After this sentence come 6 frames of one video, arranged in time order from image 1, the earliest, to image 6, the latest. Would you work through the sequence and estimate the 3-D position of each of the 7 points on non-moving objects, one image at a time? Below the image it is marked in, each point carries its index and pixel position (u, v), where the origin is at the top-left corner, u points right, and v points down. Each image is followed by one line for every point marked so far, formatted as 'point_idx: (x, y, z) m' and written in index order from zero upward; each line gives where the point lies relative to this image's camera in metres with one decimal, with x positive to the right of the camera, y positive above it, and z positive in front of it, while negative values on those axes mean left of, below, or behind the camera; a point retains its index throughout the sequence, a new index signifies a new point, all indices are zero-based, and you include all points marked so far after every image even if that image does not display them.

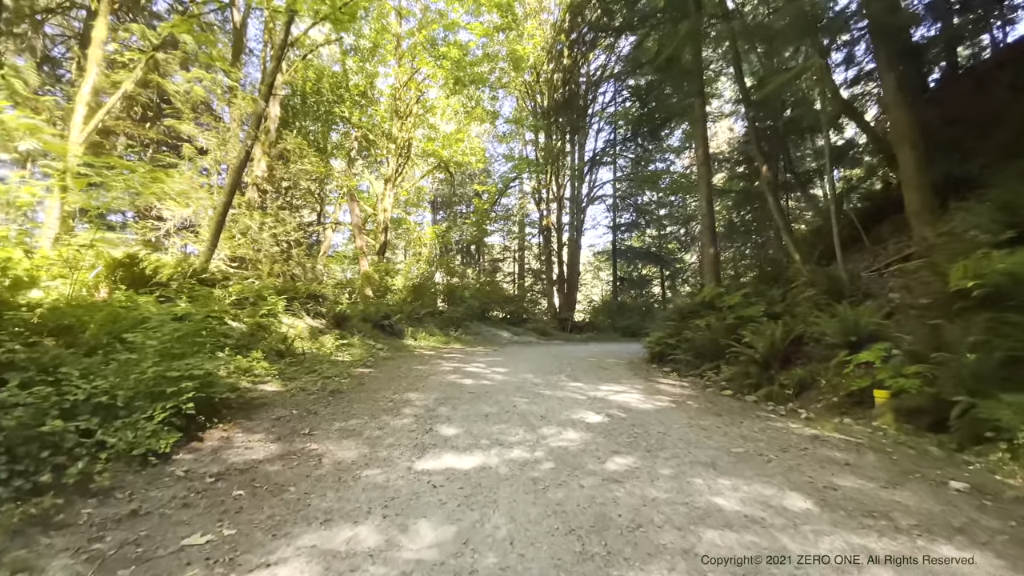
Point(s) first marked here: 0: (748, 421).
0: (+2.1, -1.2, +4.1) m
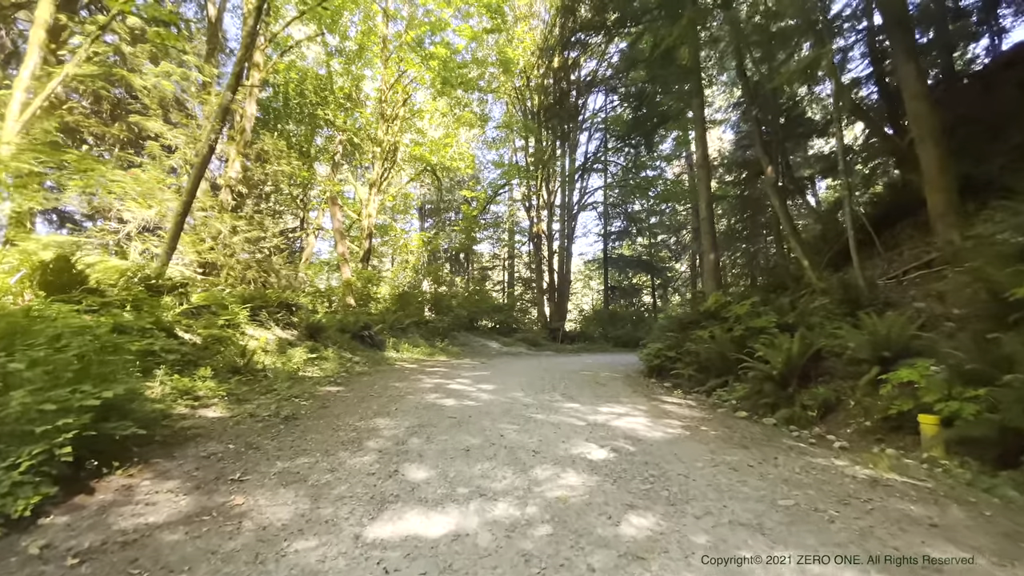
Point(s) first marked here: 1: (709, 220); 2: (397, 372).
0: (+2.0, -1.2, +3.4) m
1: (+4.1, +1.4, +9.8) m
2: (-2.0, -1.5, +8.4) m
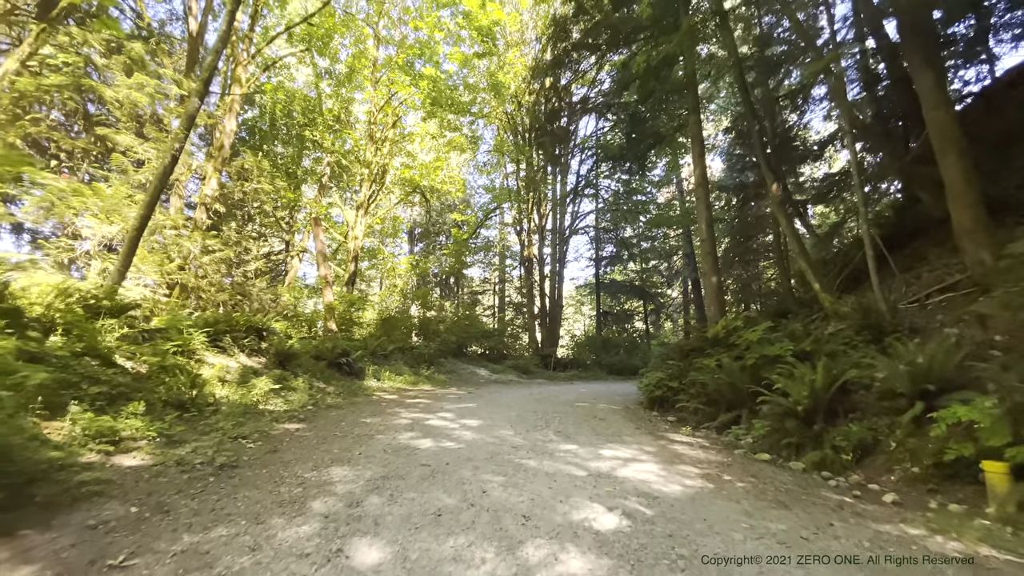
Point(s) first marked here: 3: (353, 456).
0: (+1.9, -1.3, +2.7) m
1: (+3.9, +0.9, +9.3) m
2: (-2.2, -1.9, +7.6) m
3: (-1.3, -1.4, +4.0) m
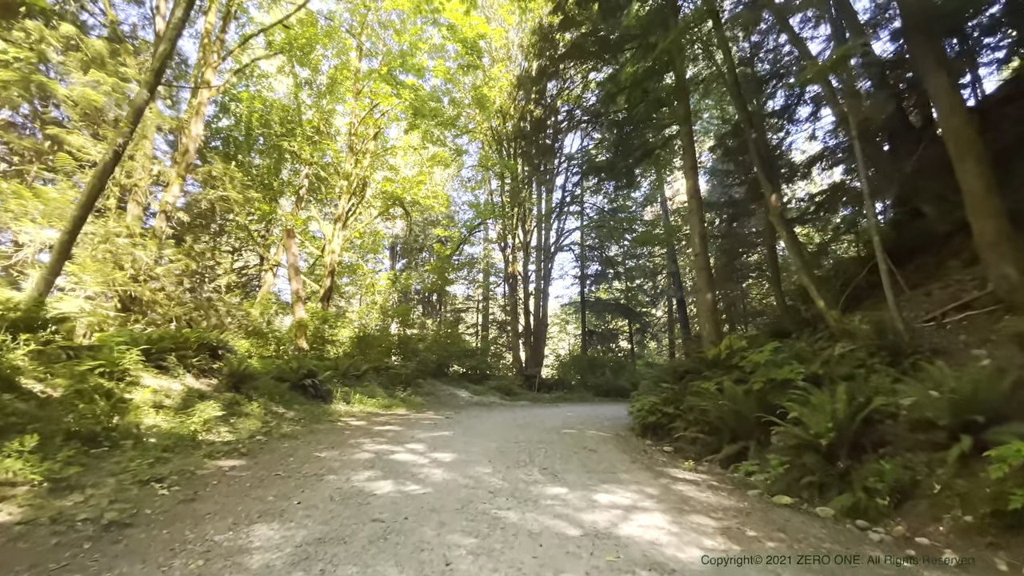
0: (+1.7, -1.4, +2.0) m
1: (+3.5, +0.6, +8.7) m
2: (-2.5, -2.1, +6.8) m
3: (-1.5, -1.5, +3.2) m
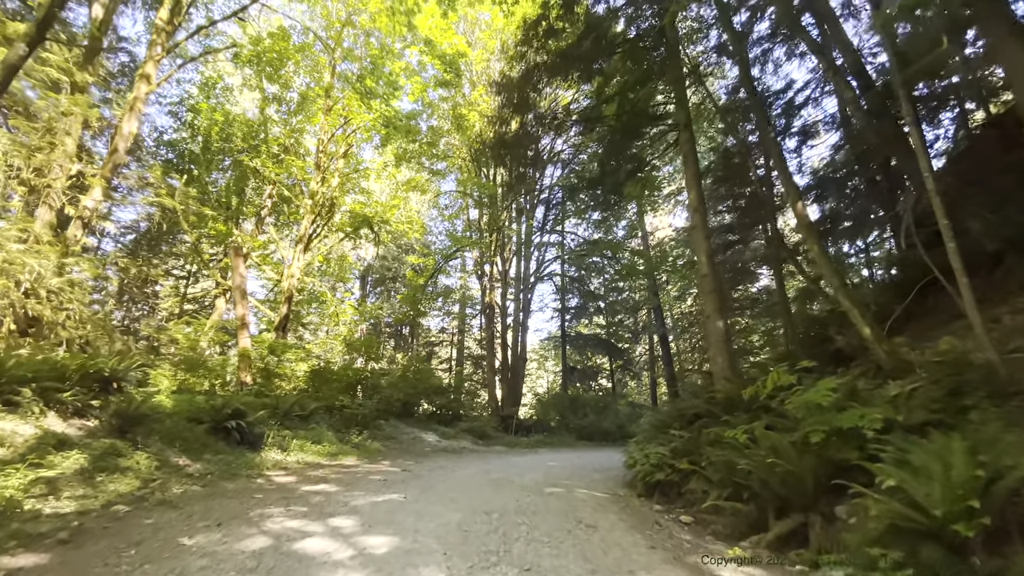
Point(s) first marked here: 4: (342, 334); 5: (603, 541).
0: (+1.6, -1.2, +0.6) m
1: (+3.2, +0.2, +7.5) m
2: (-2.8, -2.2, +5.1) m
3: (-1.7, -1.3, +1.6) m
4: (-6.4, -1.7, +17.6) m
5: (+0.7, -2.0, +3.8) m
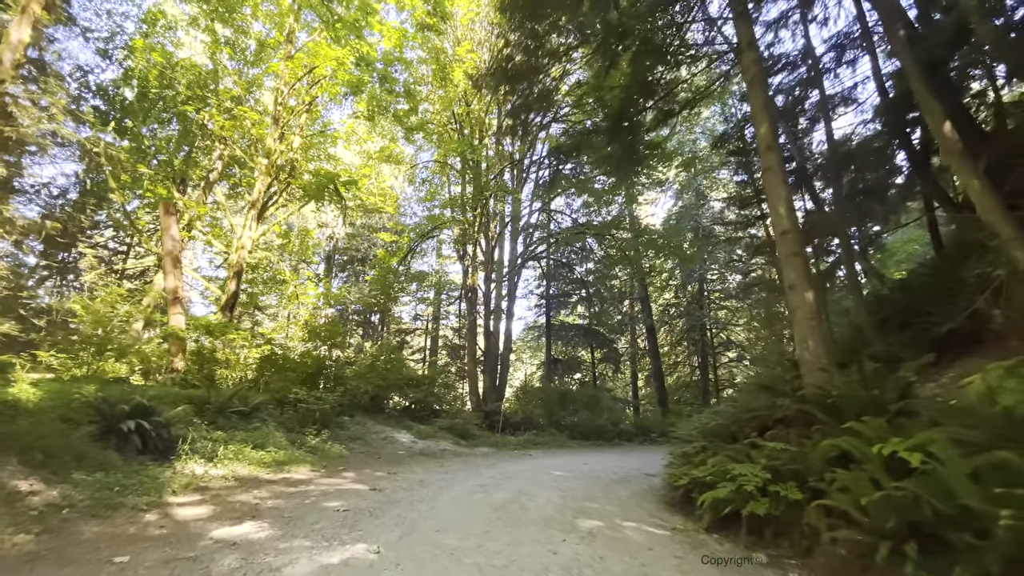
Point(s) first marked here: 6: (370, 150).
0: (+2.2, -0.8, -1.2) m
1: (+3.3, +0.6, +5.7) m
2: (-2.6, -1.7, +3.0) m
3: (-1.1, -0.9, -0.5) m
4: (-6.9, -0.8, +15.3) m
5: (+1.1, -1.6, +2.0) m
6: (-5.5, +5.6, +18.4) m
